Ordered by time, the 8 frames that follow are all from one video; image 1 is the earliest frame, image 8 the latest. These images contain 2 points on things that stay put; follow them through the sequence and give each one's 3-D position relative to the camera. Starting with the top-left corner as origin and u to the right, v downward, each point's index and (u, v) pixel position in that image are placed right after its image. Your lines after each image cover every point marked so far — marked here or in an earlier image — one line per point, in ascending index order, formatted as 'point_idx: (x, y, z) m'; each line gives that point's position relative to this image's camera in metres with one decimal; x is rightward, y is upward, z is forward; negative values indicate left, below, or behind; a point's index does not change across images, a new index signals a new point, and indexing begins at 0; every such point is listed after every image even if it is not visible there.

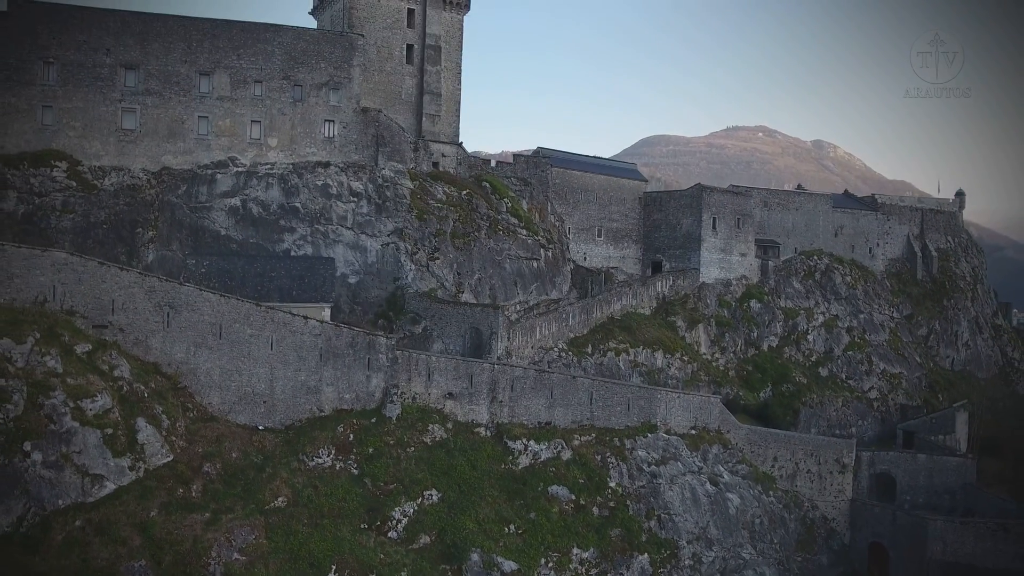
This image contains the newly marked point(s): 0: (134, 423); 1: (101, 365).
0: (-7.9, -2.9, +19.7) m
1: (-8.8, -1.7, +20.0) m
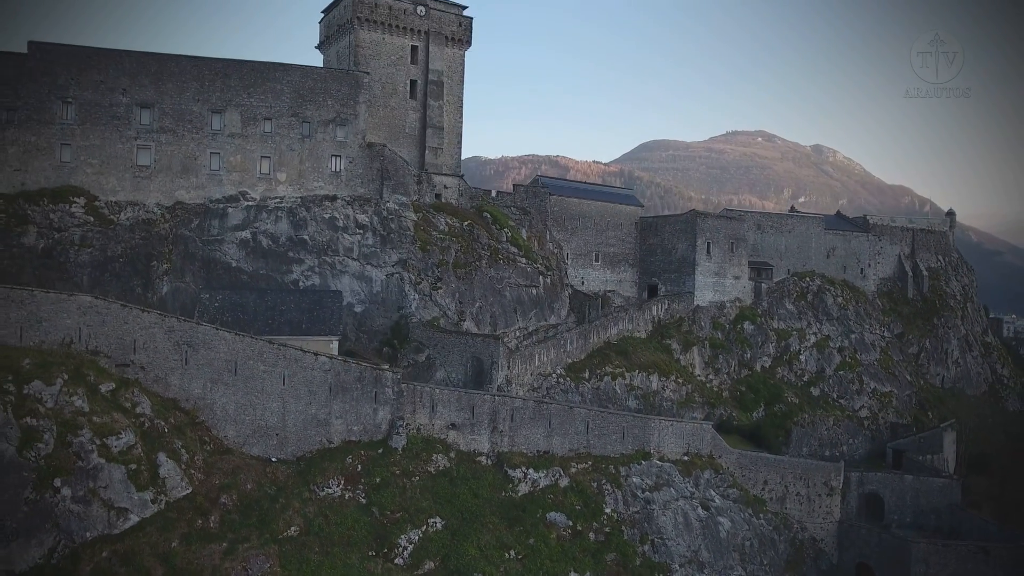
0: (-7.9, -3.8, +20.9) m
1: (-8.7, -2.6, +21.2) m
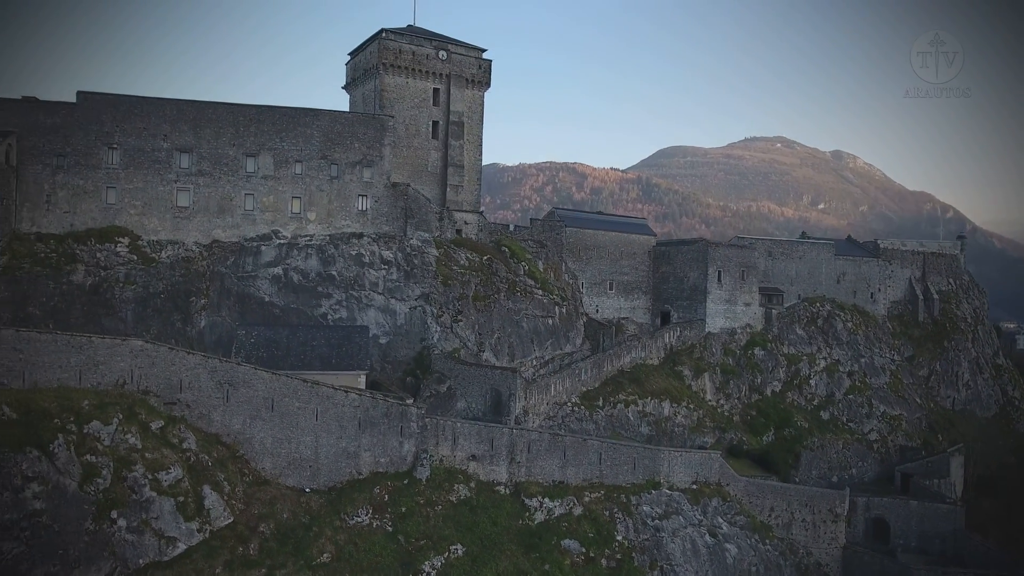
0: (-7.5, -4.9, +22.6) m
1: (-8.3, -3.7, +23.0) m
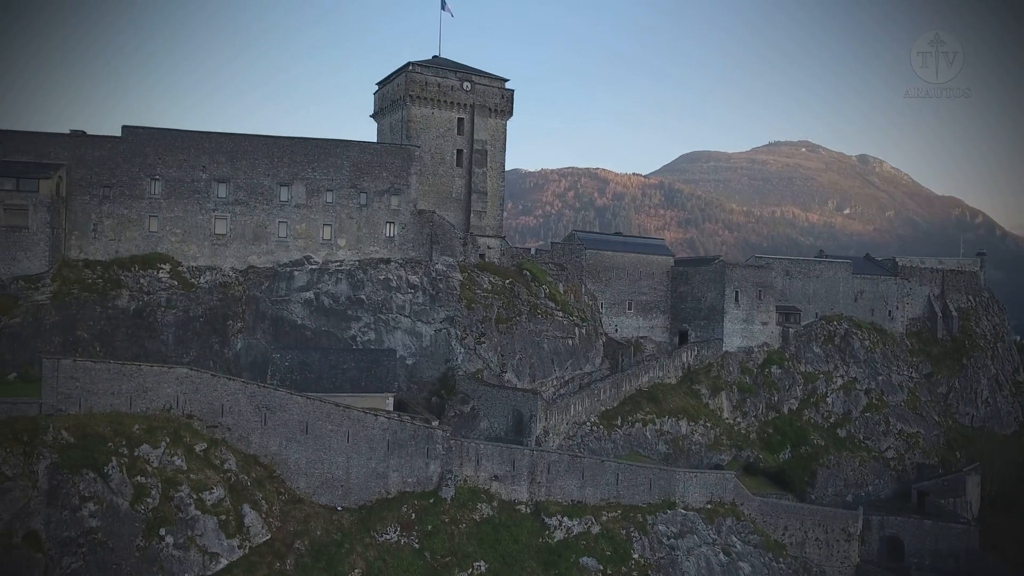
0: (-7.0, -5.7, +24.1) m
1: (-7.8, -4.5, +24.5) m
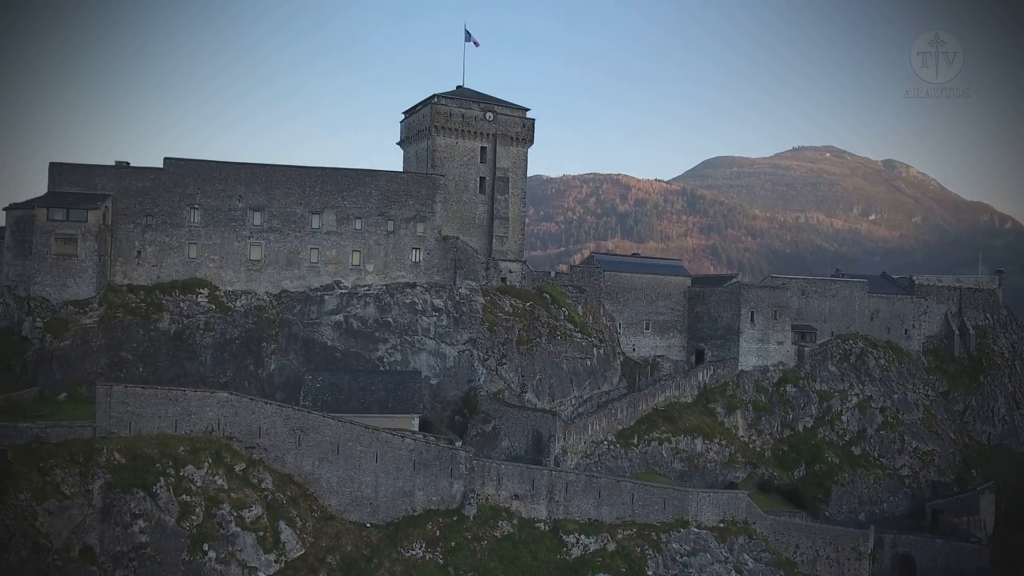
0: (-6.5, -6.5, +25.8) m
1: (-7.3, -5.4, +26.1) m
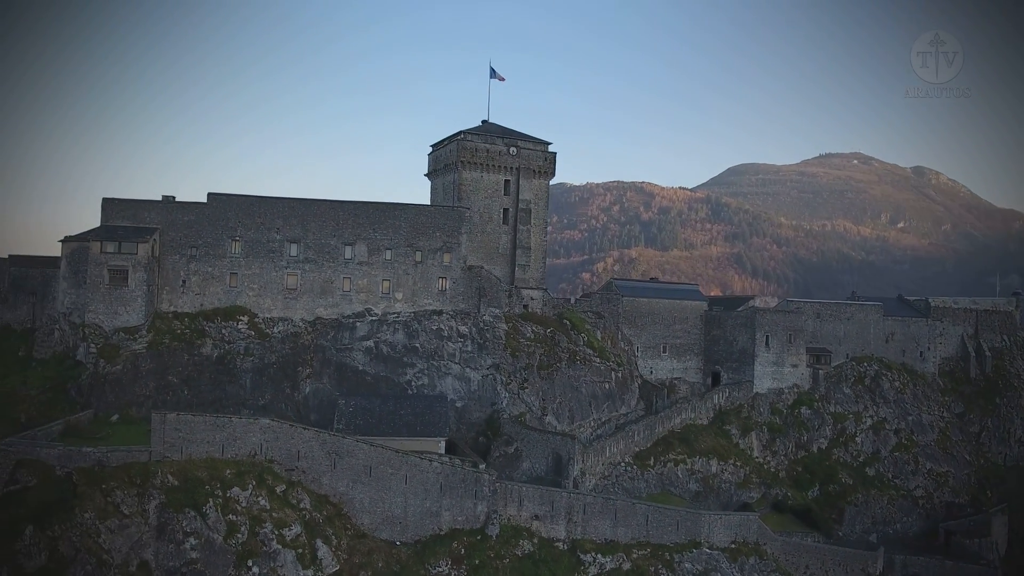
0: (-5.9, -7.6, +27.8) m
1: (-6.6, -6.4, +28.2) m
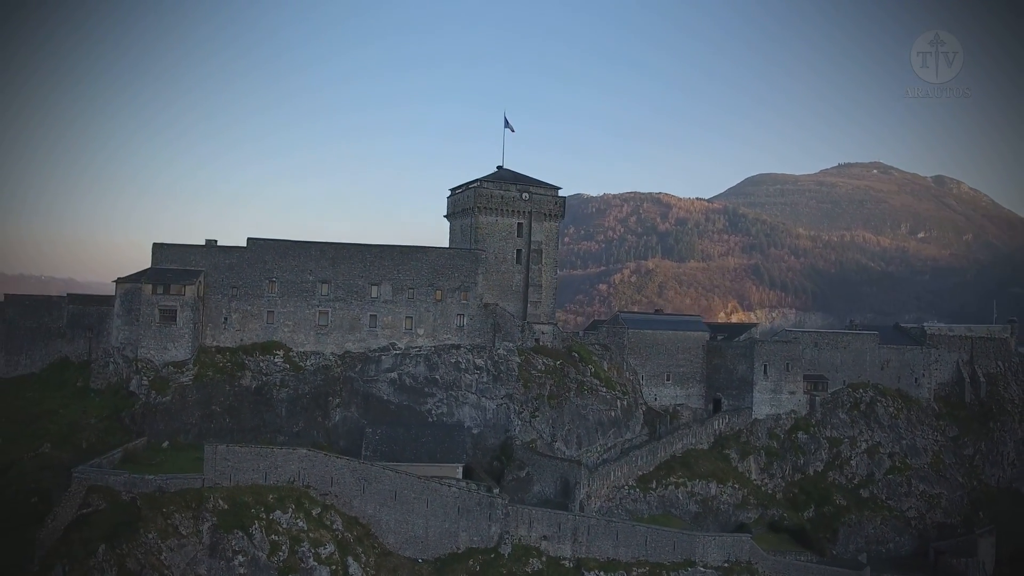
0: (-5.5, -9.1, +31.2) m
1: (-6.3, -7.9, +31.7) m
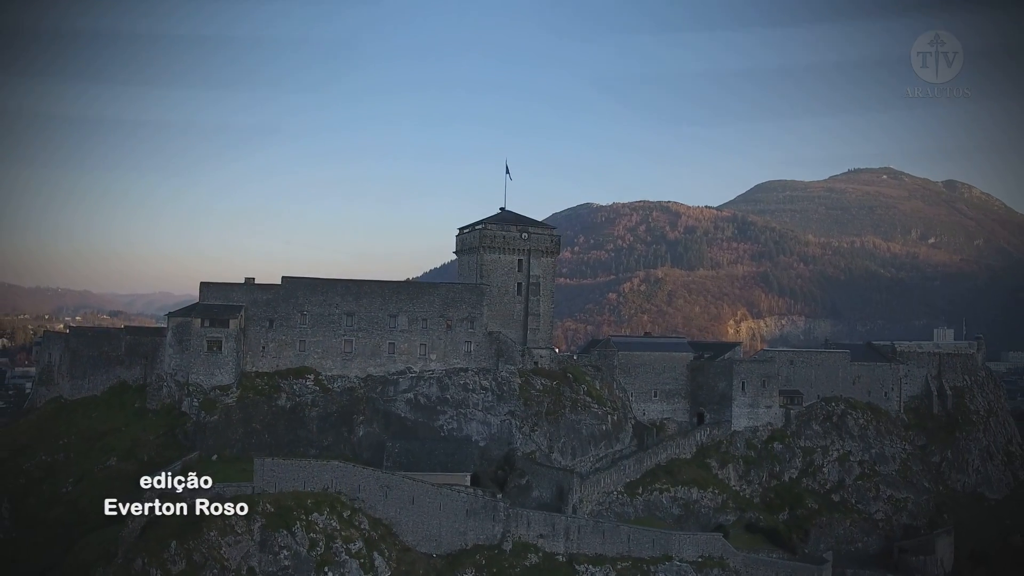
0: (-5.5, -10.6, +37.2) m
1: (-6.3, -9.5, +37.7) m
